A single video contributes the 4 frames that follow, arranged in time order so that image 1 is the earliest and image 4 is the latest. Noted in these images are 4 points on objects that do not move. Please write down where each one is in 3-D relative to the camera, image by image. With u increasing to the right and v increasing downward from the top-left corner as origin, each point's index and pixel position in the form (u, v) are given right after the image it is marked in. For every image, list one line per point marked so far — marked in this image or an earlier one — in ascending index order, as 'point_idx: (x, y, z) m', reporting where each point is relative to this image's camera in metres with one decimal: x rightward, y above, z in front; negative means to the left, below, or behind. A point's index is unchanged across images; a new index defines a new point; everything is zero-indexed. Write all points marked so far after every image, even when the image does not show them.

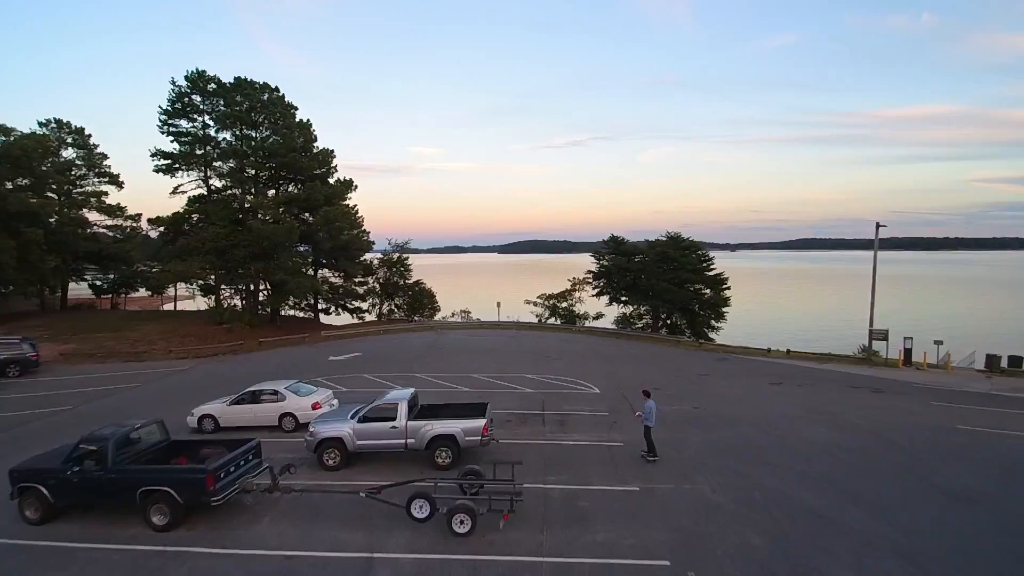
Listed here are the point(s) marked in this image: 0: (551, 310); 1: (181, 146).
0: (+1.1, -0.6, +18.6) m
1: (-8.5, +3.6, +16.6) m
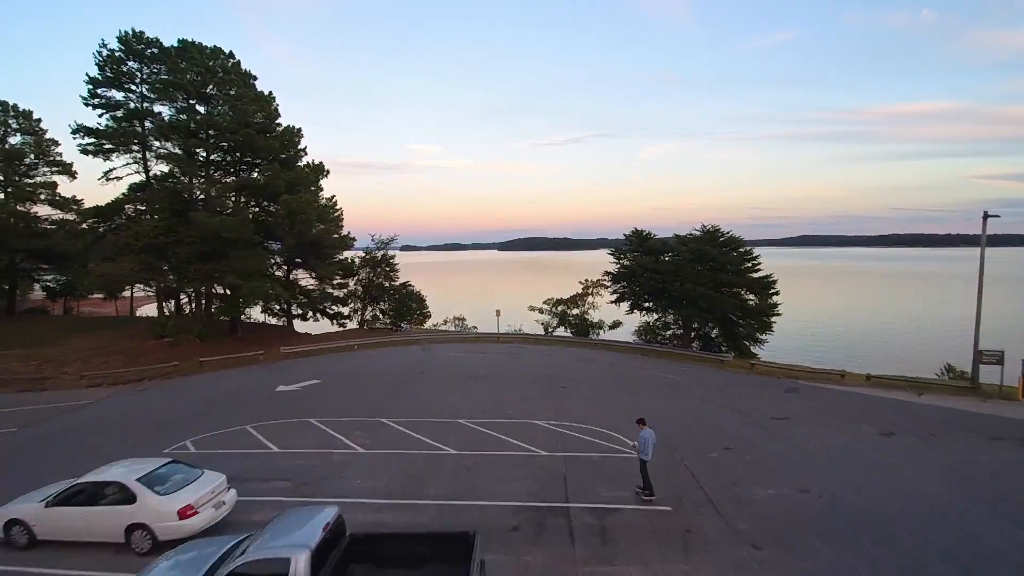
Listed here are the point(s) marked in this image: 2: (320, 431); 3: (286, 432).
0: (+1.1, -0.7, +15.7) m
1: (-8.4, +3.5, +13.8) m
2: (-2.1, -1.5, +7.1) m
3: (-2.5, -1.6, +7.2) m
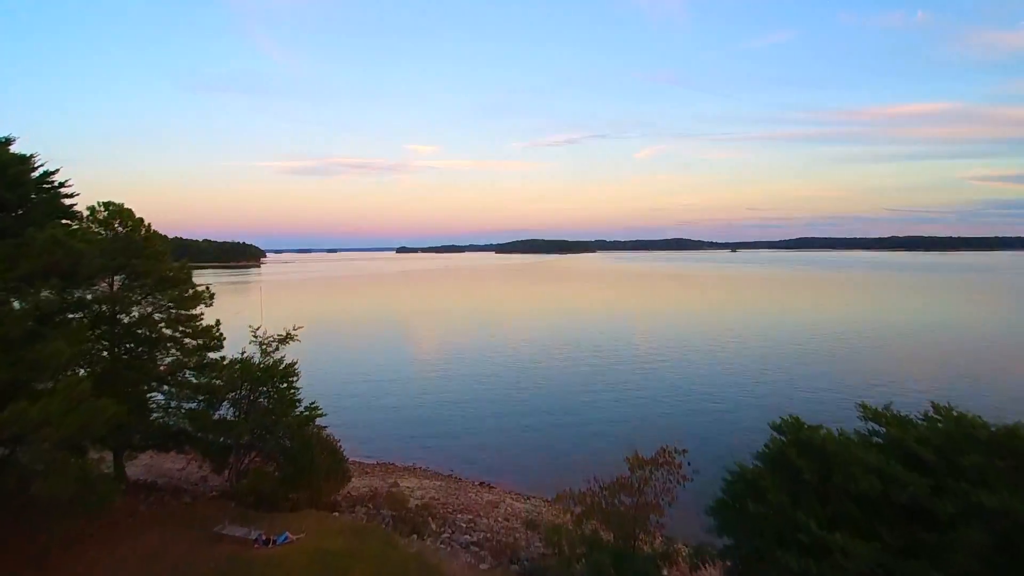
0: (+0.9, -3.0, +7.7) m
1: (-8.7, +1.2, +5.7) m
2: (-2.3, -3.8, -1.0) m
3: (-2.7, -3.8, -0.9) m
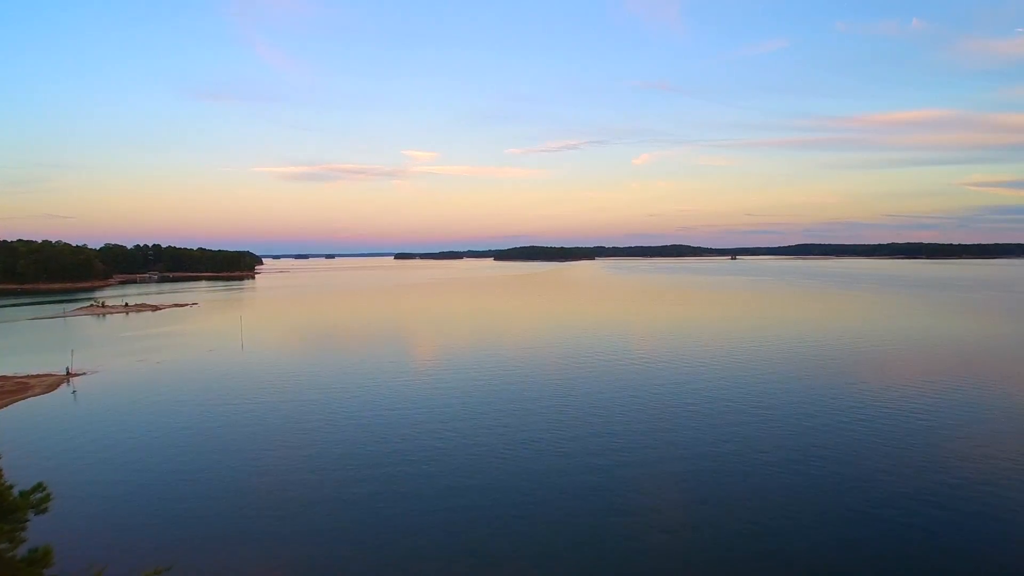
0: (+1.3, -5.2, +2.9) m
1: (-8.3, -0.9, +0.9) m
2: (-1.8, -5.9, -5.8) m
3: (-2.2, -5.9, -5.7) m
